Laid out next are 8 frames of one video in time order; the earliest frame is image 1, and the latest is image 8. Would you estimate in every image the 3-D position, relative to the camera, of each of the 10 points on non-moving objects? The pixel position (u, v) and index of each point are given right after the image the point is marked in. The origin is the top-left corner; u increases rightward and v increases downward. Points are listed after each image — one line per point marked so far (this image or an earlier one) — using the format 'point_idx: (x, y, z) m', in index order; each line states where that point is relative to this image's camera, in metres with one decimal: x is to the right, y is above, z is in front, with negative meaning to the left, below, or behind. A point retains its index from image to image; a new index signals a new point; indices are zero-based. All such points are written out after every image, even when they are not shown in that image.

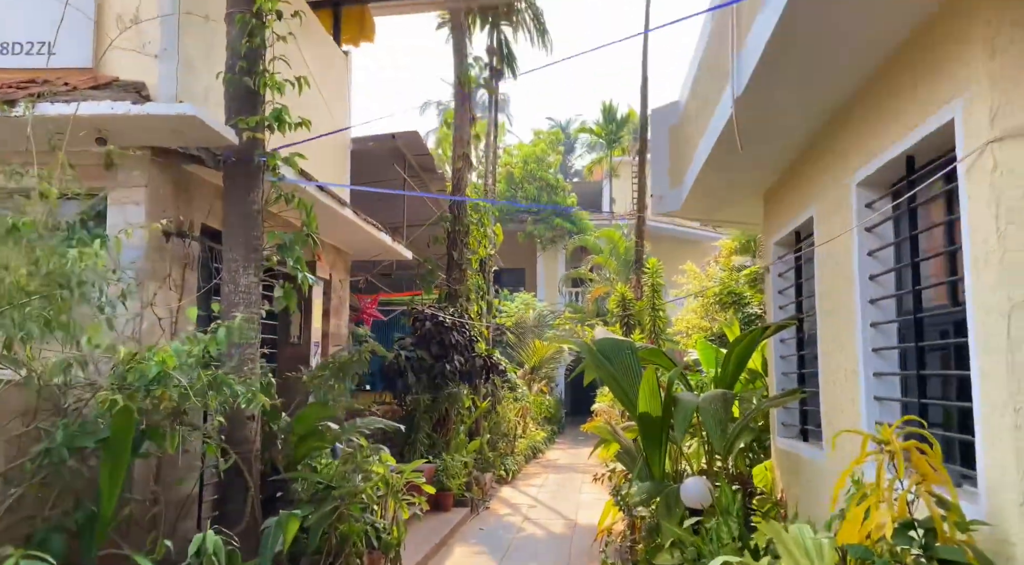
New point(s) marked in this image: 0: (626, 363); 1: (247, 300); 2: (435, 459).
0: (+0.7, -0.5, +4.9) m
1: (-1.6, -0.1, +4.8) m
2: (-0.9, -2.0, +8.7) m
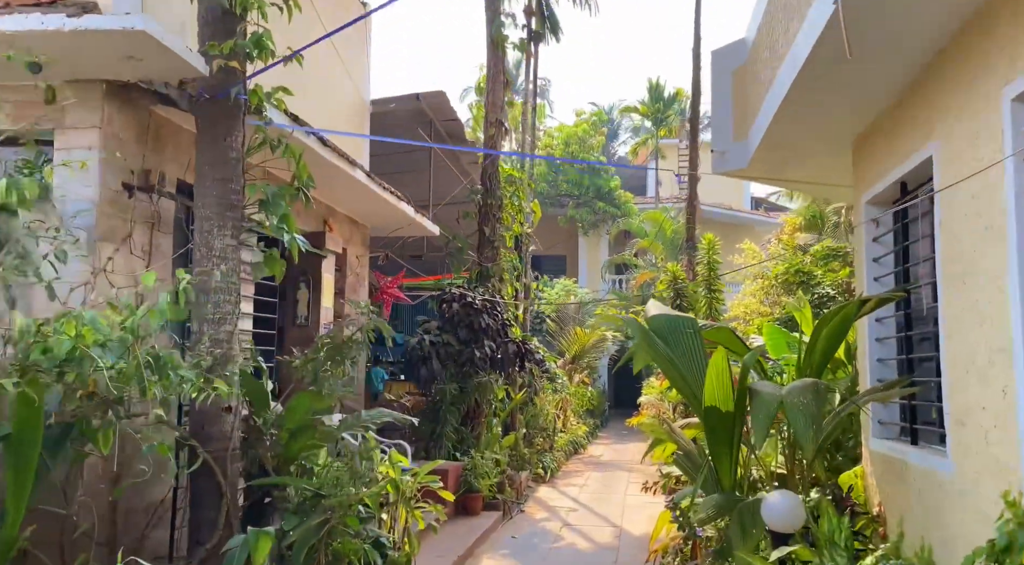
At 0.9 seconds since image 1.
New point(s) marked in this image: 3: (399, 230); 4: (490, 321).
0: (+0.9, -0.3, +3.9) m
1: (-1.5, +0.1, +4.0) m
2: (-0.5, -1.7, +7.8) m
3: (-1.2, +0.5, +8.1) m
4: (-0.2, -0.4, +7.9) m
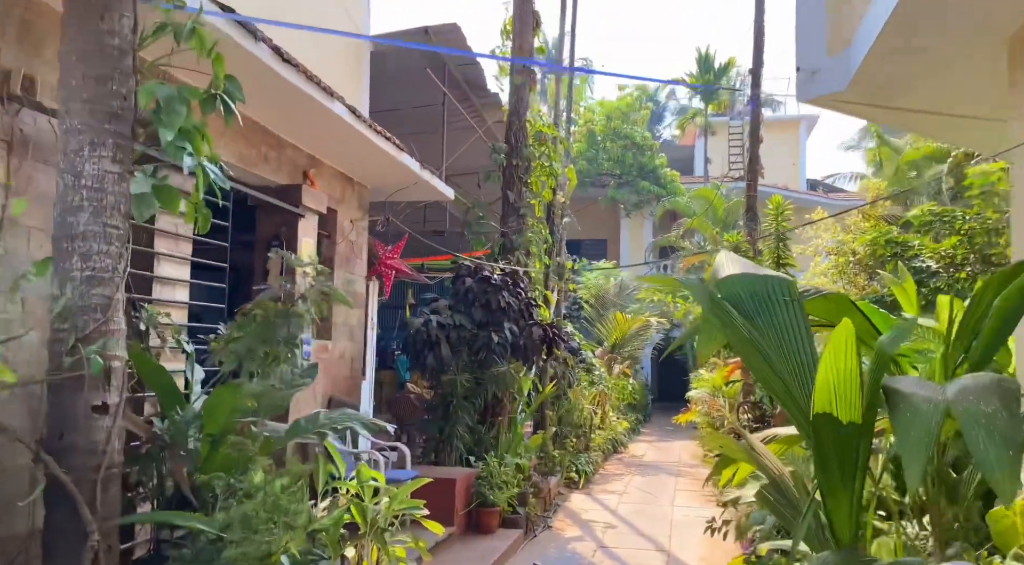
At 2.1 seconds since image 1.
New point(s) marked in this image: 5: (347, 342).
0: (+0.9, -0.1, +2.6) m
1: (-1.5, +0.3, +2.7) m
2: (-0.3, -1.5, +6.5) m
3: (-0.9, +0.8, +6.9) m
4: (0.0, -0.1, +6.6) m
5: (-1.3, -0.5, +6.3) m
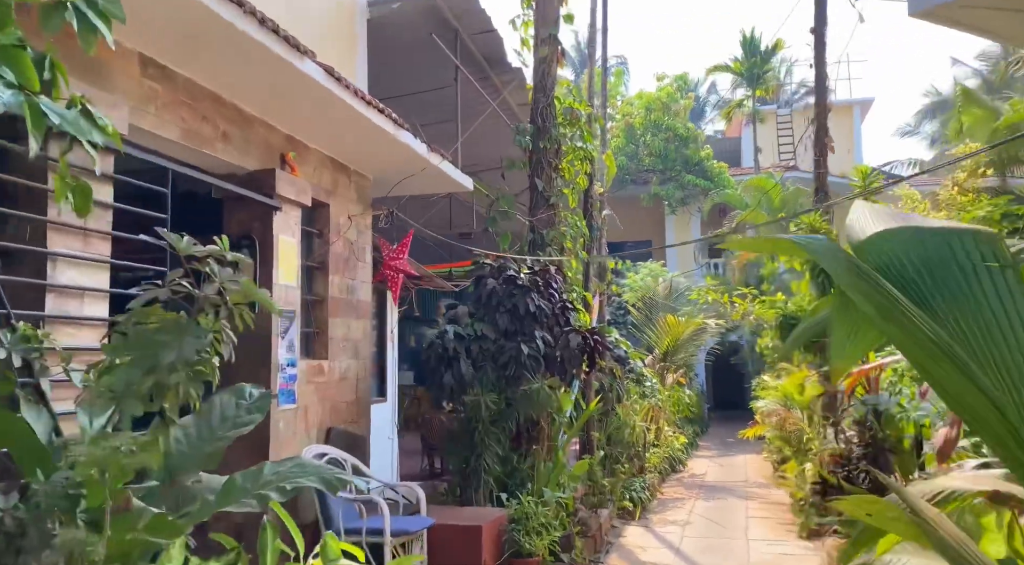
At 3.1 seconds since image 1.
0: (+0.9, -0.1, +1.4) m
1: (-1.5, +0.3, +1.8) m
2: (0.0, -1.5, +5.4) m
3: (-0.7, +0.7, +5.8) m
4: (+0.2, -0.1, +5.6) m
5: (-1.1, -0.5, +5.3) m
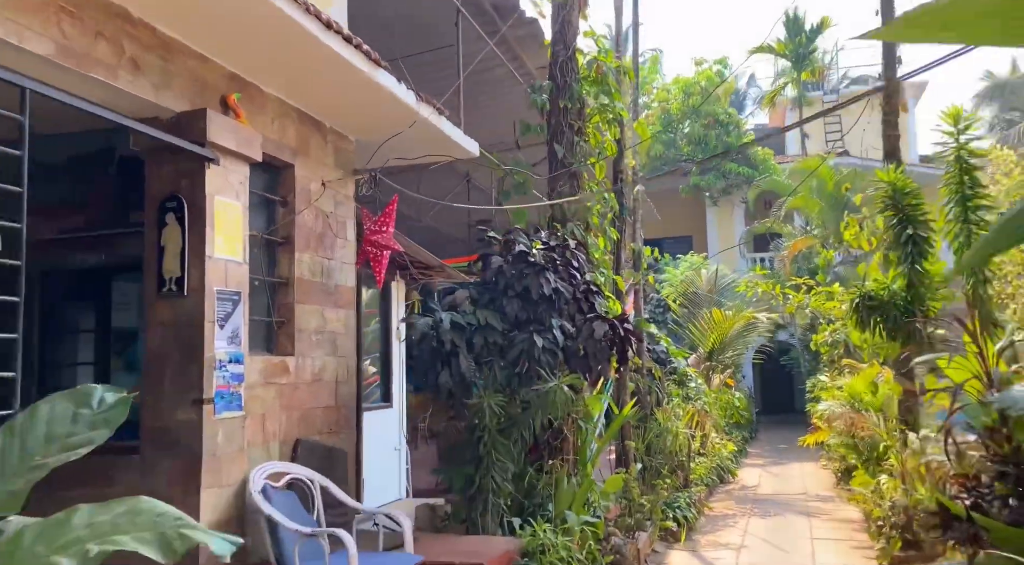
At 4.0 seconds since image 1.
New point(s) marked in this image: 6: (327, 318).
0: (+0.7, +0.1, +0.4) m
1: (-1.6, +0.4, +0.9) m
2: (+0.1, -1.4, +4.4) m
3: (-0.6, +0.9, +4.9) m
4: (+0.3, 0.0, +4.6) m
5: (-1.0, -0.4, +4.4) m
6: (-1.0, -0.2, +4.4) m
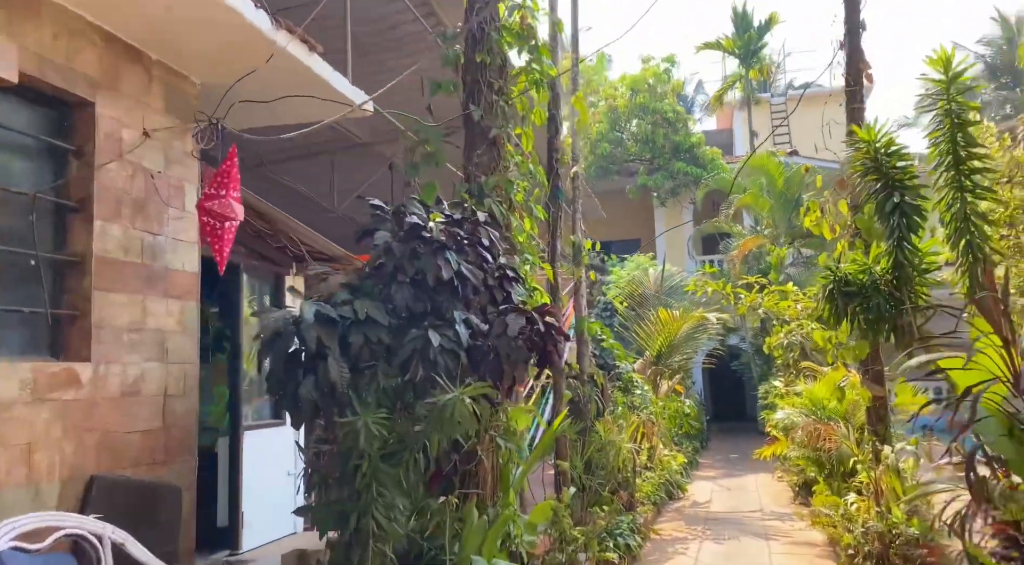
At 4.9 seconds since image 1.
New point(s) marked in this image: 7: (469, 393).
0: (+0.5, +0.2, -0.5) m
1: (-1.9, +0.5, -0.2) m
2: (-0.4, -1.3, +3.4) m
3: (-1.2, +0.9, +3.9) m
4: (-0.2, +0.1, +3.6) m
5: (-1.5, -0.3, +3.3) m
6: (-1.5, -0.1, +3.3) m
7: (-0.2, -0.5, +3.5) m
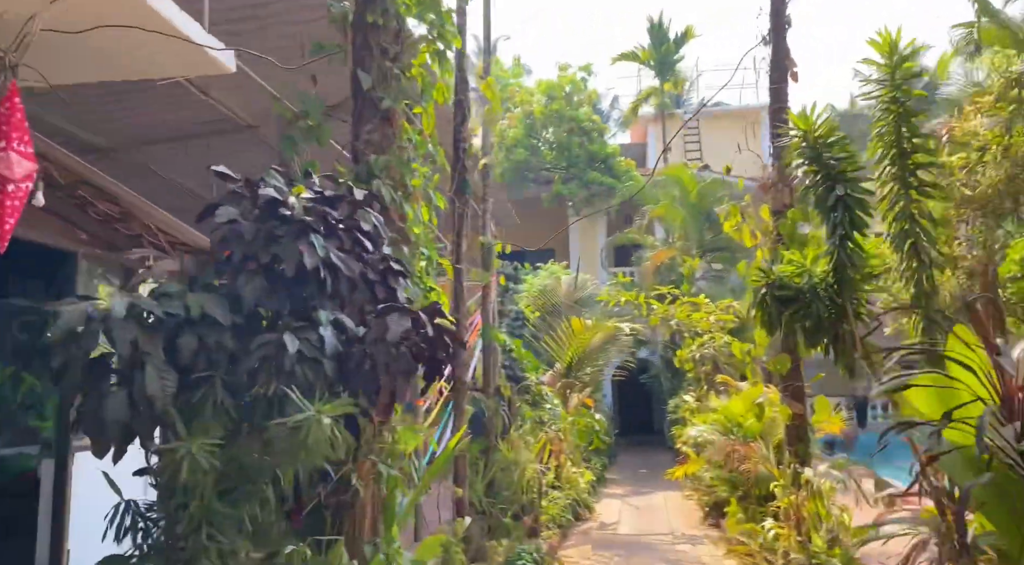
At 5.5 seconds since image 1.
0: (+0.5, +0.3, -1.1) m
1: (-1.9, +0.6, -1.1) m
2: (-0.9, -1.3, +2.7) m
3: (-1.6, +1.0, +3.1) m
4: (-0.7, +0.1, +2.9) m
5: (-1.9, -0.3, +2.4) m
6: (-1.9, -0.1, +2.5) m
7: (-0.7, -0.5, +2.8) m
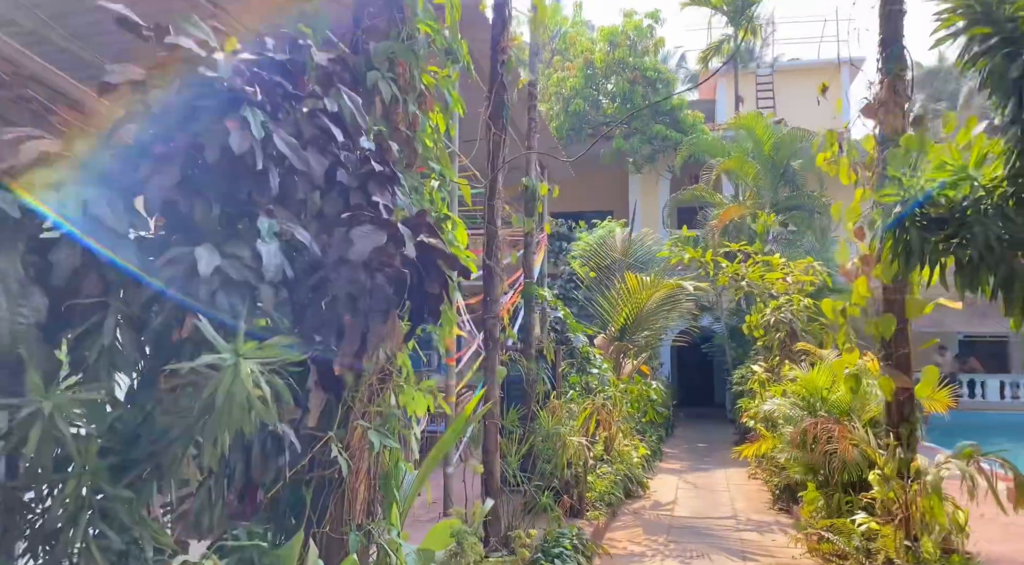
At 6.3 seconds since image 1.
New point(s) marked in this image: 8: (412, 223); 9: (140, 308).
0: (+0.3, +0.4, -2.1) m
1: (-2.1, +0.8, -1.9) m
2: (-0.8, -1.0, +1.9) m
3: (-1.5, +1.3, +2.3) m
4: (-0.6, +0.4, +2.0) m
5: (-1.9, 0.0, +1.7) m
6: (-1.9, +0.2, +1.7) m
7: (-0.6, -0.2, +2.0) m
8: (-0.3, +0.2, +2.4) m
9: (-0.9, -0.1, +1.9) m
